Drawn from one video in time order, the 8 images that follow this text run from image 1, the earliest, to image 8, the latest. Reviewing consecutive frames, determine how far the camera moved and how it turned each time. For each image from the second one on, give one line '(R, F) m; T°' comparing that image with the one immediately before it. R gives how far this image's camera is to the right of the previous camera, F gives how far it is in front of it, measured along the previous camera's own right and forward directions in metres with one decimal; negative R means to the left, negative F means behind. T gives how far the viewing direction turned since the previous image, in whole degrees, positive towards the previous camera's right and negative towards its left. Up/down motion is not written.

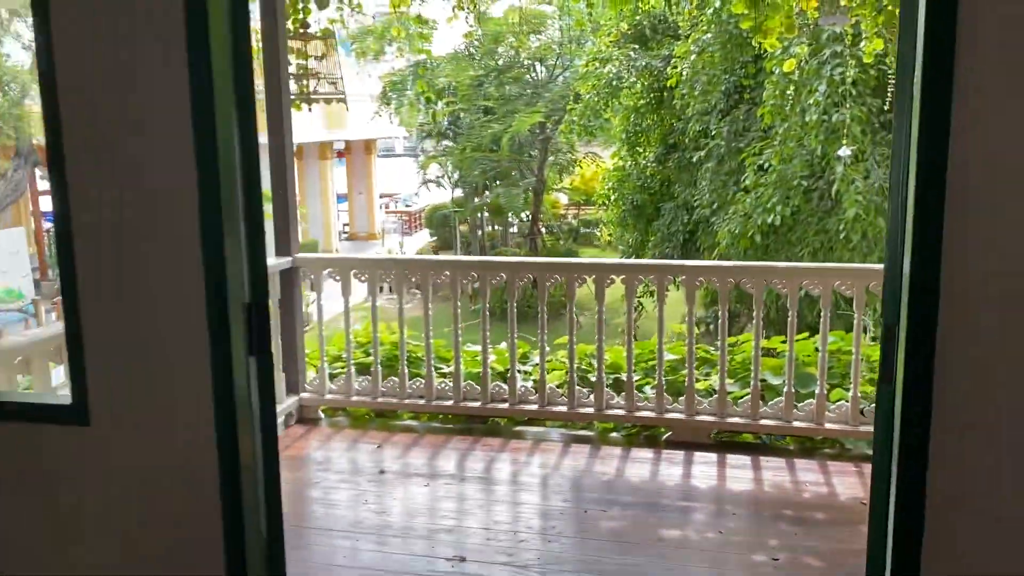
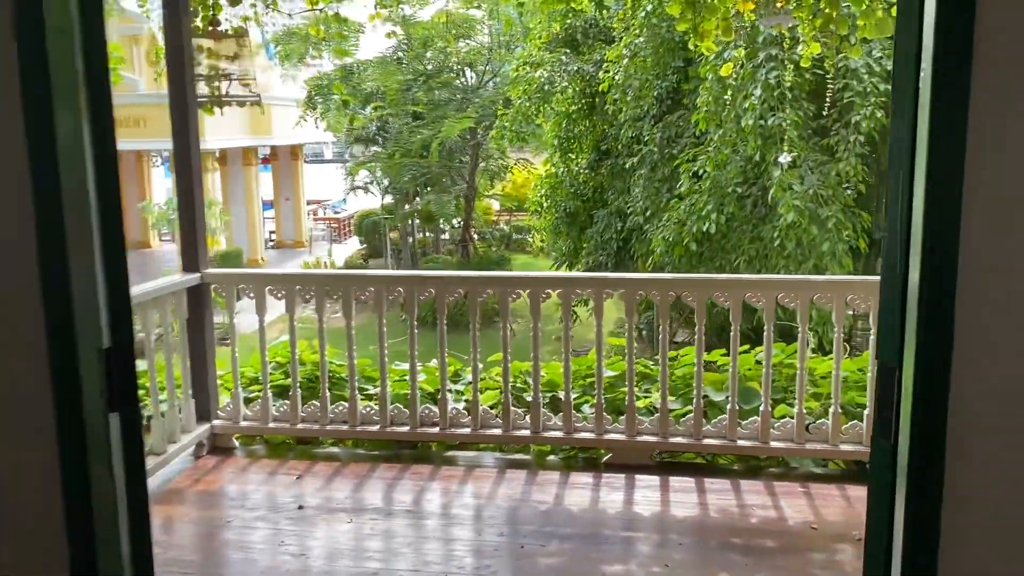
(0.0, +0.2) m; +4°
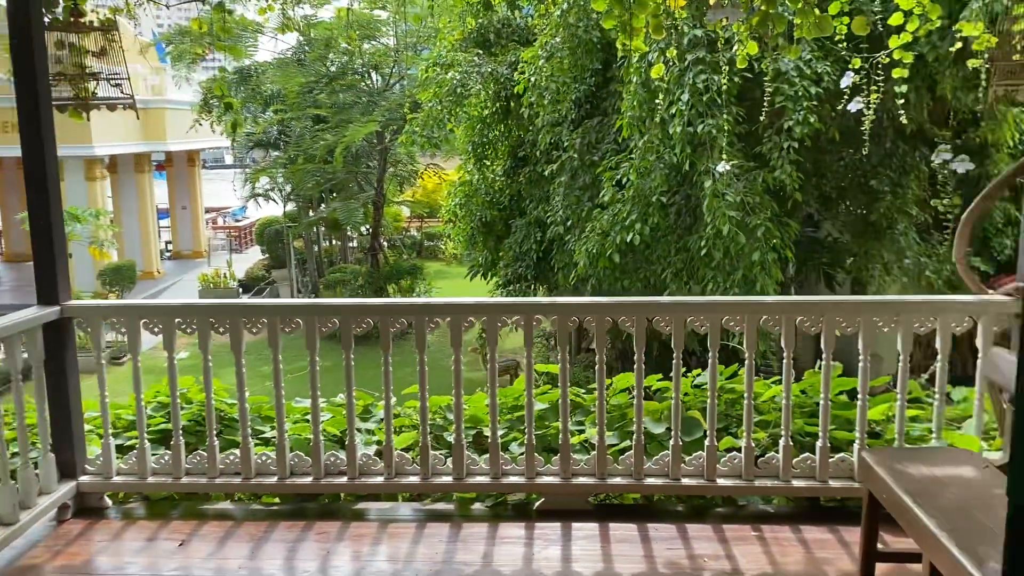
(0.0, +0.3) m; +6°
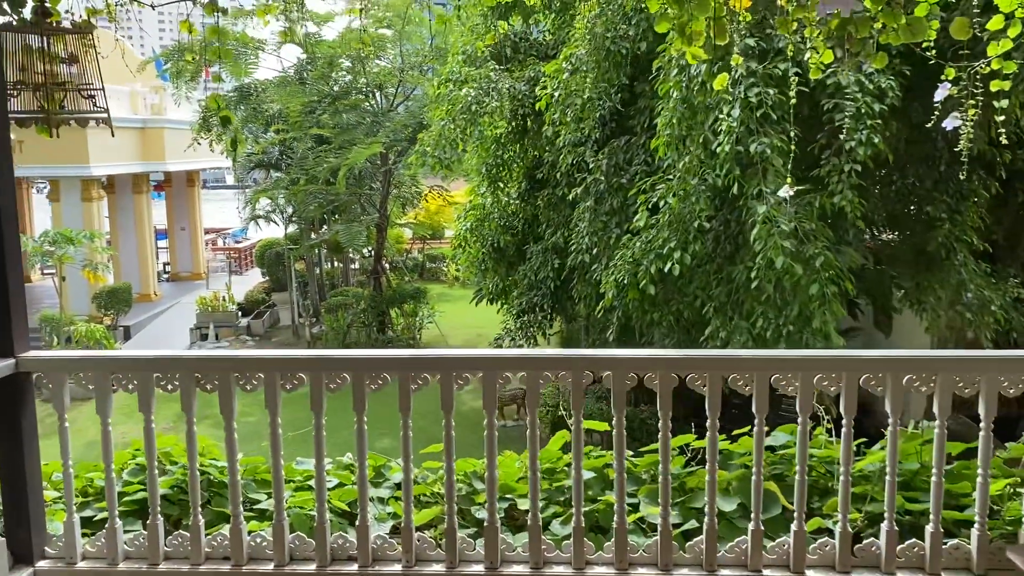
(-0.1, +0.4) m; 0°
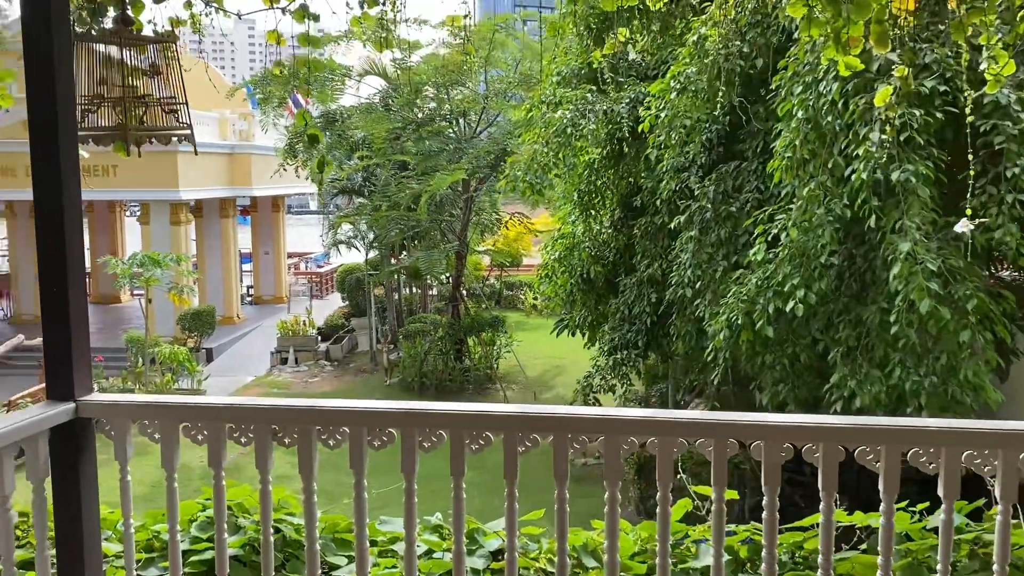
(-0.1, +0.3) m; -5°
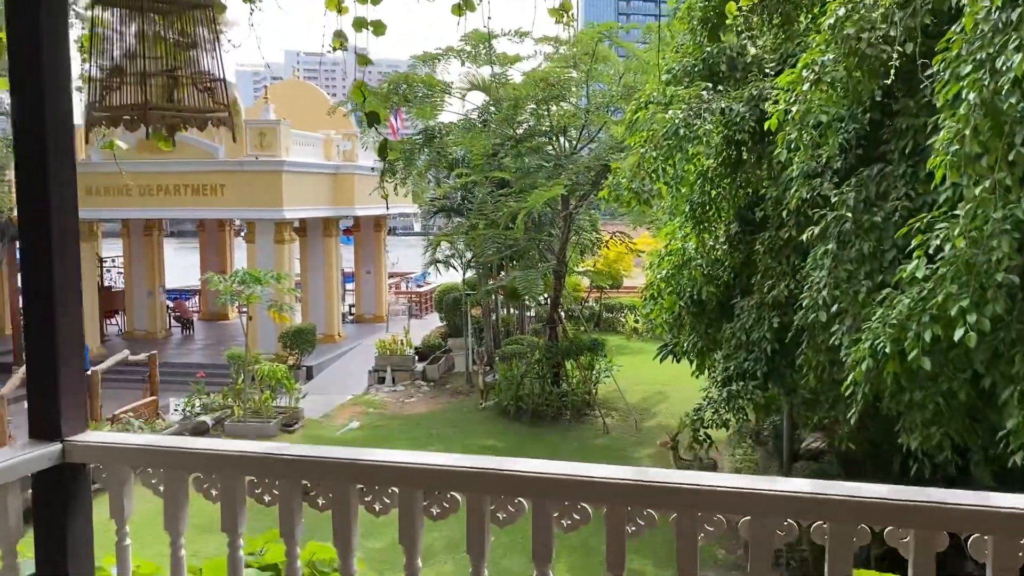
(0.0, +0.4) m; -7°
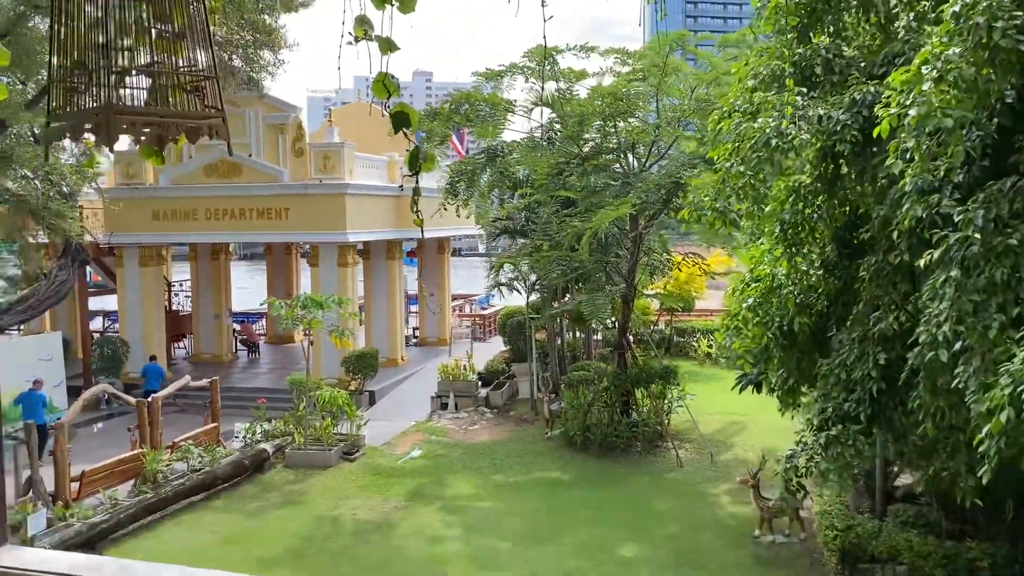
(0.0, +0.4) m; -4°
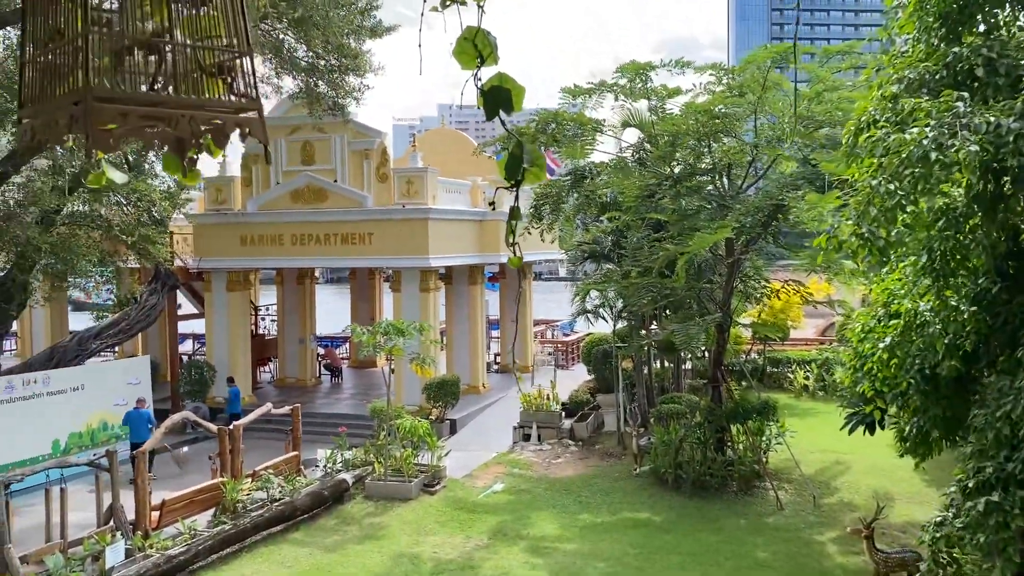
(-0.1, +0.4) m; -5°
